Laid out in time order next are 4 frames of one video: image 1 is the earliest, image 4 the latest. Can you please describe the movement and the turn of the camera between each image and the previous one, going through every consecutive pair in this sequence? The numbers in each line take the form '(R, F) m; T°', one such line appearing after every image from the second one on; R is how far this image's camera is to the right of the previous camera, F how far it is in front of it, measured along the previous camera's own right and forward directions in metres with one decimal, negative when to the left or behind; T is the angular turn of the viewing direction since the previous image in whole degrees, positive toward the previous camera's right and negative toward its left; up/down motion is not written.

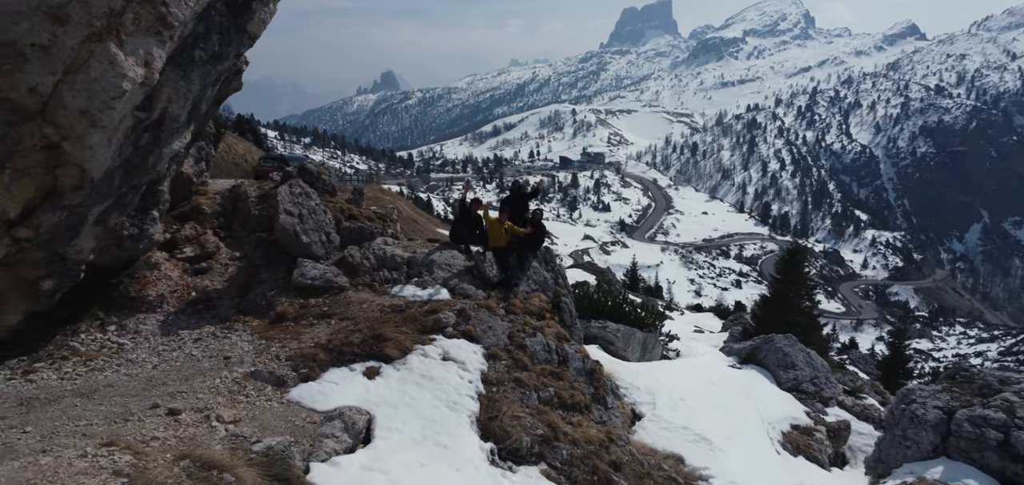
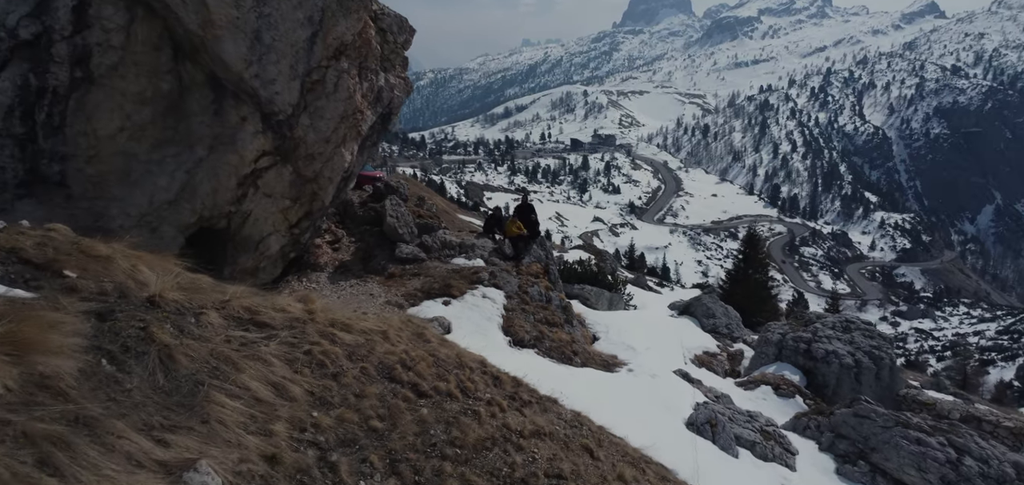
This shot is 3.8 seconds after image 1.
(+0.1, -7.7) m; -1°
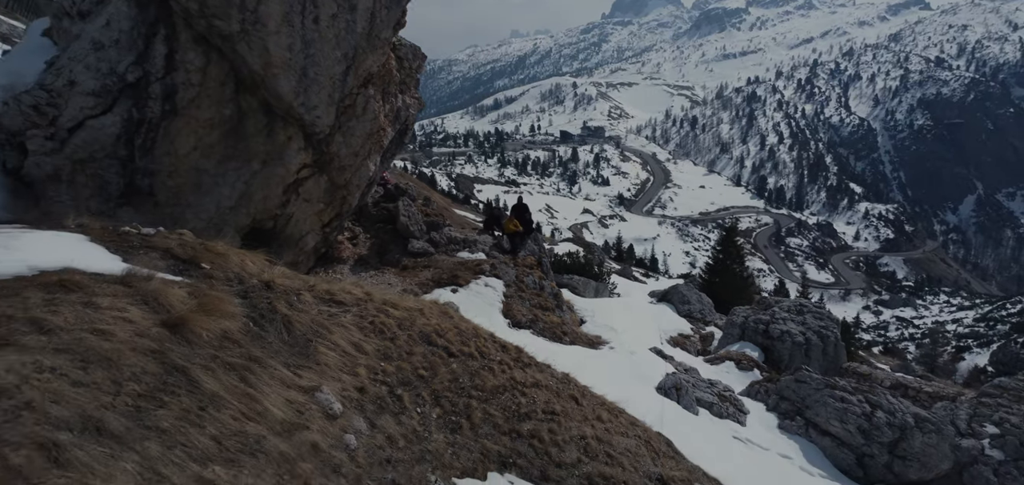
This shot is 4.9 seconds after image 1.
(-0.3, -2.7) m; +1°
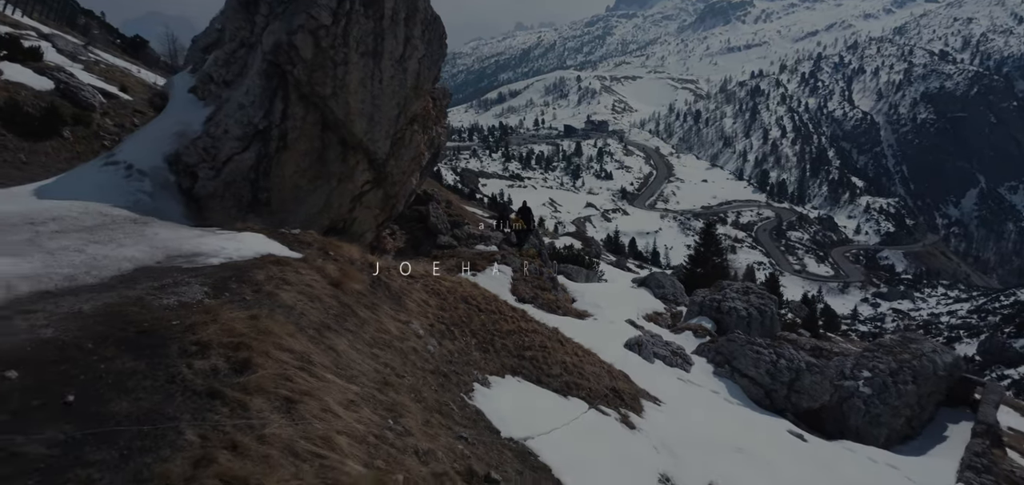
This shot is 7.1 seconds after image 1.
(-0.1, -5.6) m; 0°
